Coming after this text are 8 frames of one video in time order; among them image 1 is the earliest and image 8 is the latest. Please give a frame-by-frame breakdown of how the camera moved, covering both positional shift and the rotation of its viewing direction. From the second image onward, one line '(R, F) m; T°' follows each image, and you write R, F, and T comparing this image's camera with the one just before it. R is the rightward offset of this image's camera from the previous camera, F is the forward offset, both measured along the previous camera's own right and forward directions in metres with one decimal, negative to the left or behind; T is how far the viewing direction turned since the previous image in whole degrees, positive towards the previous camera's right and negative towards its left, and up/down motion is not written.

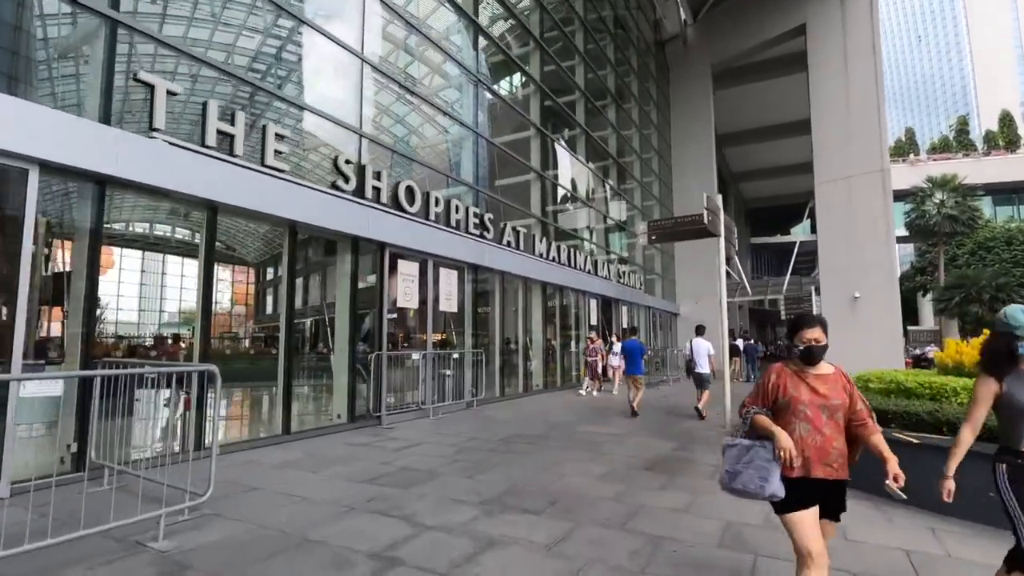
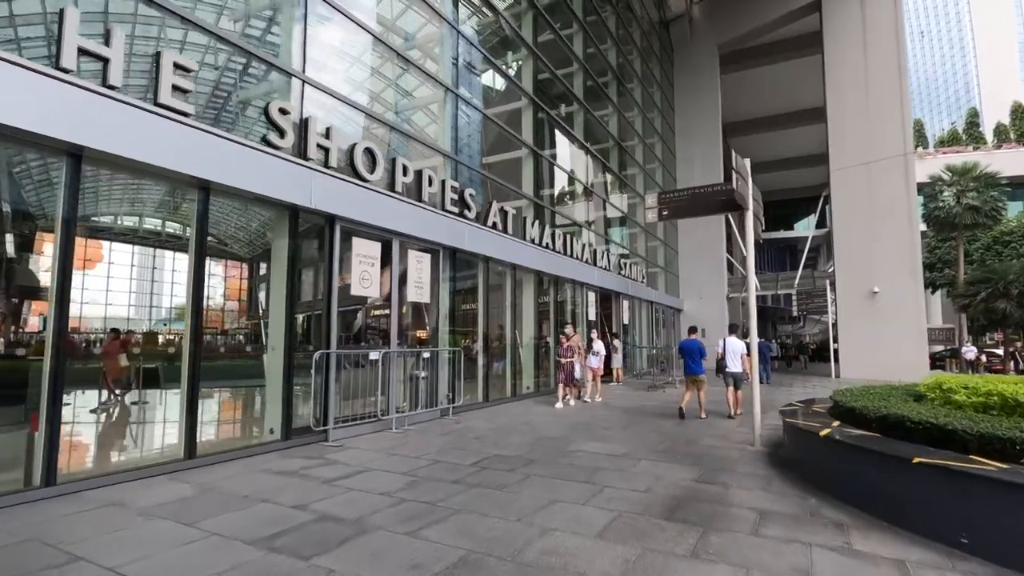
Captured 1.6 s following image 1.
(+0.3, +1.7) m; 0°
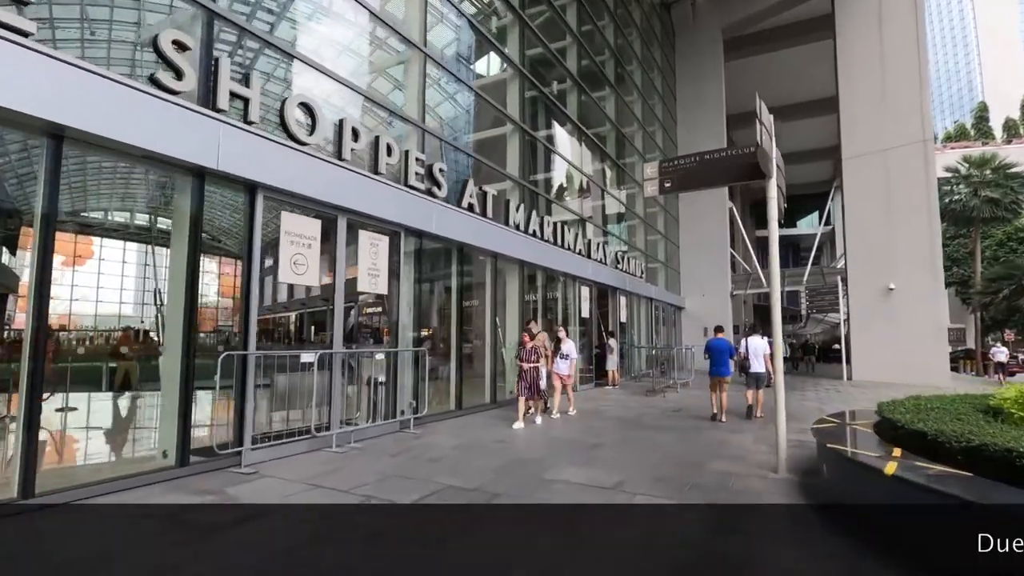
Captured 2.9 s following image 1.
(+0.4, +1.5) m; 0°
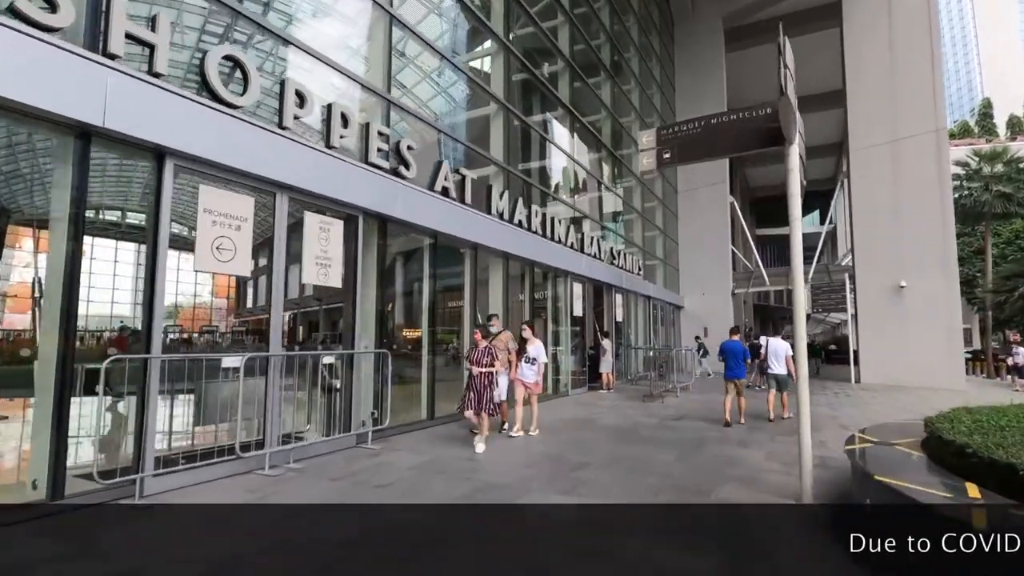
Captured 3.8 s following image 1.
(+0.3, +1.1) m; 0°
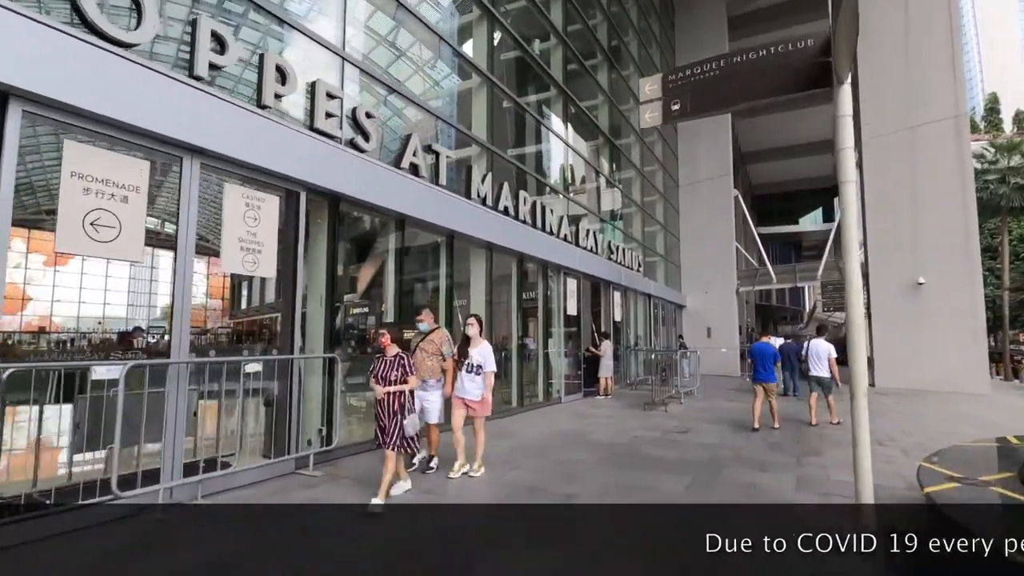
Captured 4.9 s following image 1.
(+0.3, +1.2) m; 0°
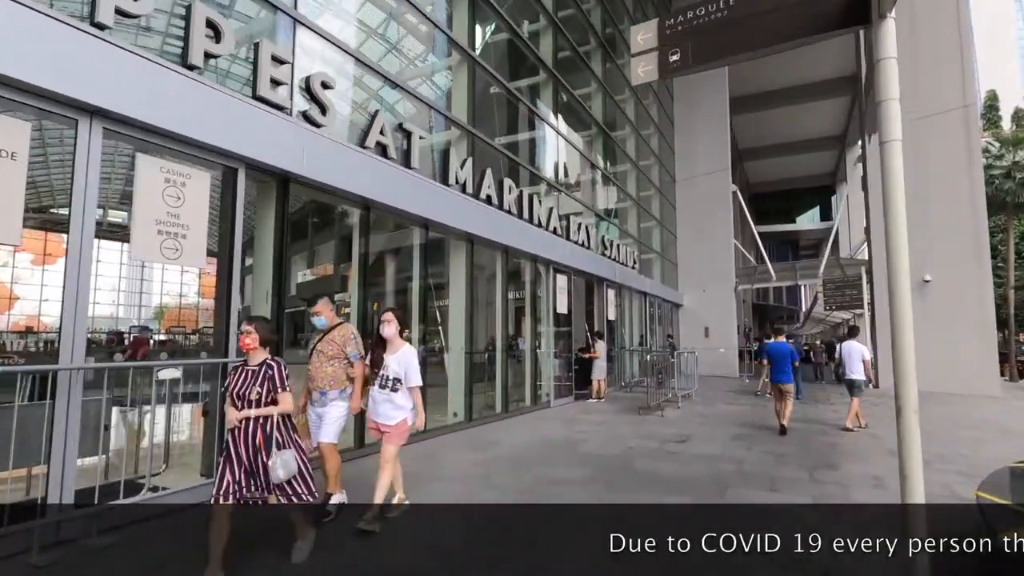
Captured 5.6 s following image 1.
(+0.2, +0.8) m; 0°
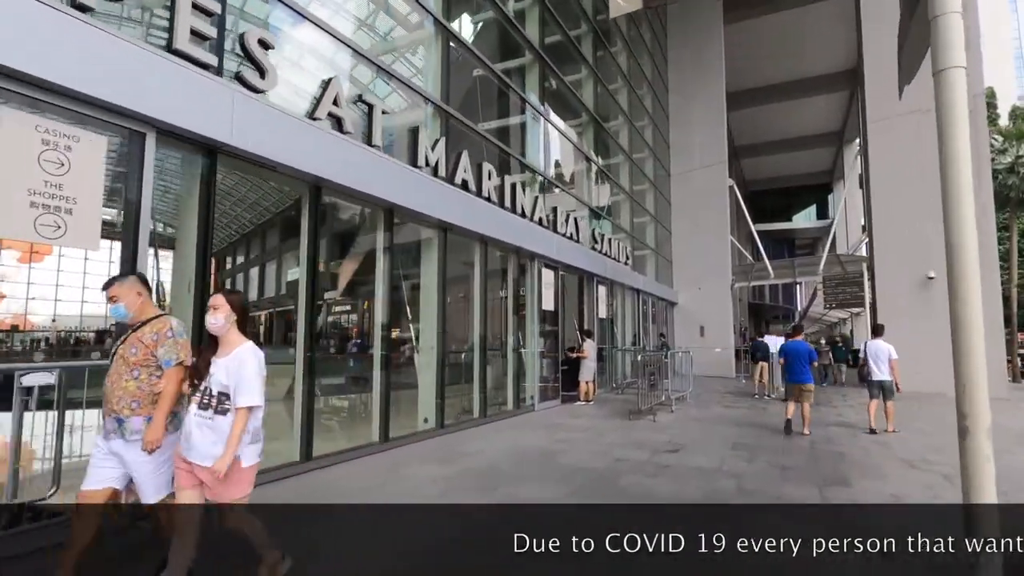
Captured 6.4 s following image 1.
(+0.3, +0.8) m; 0°
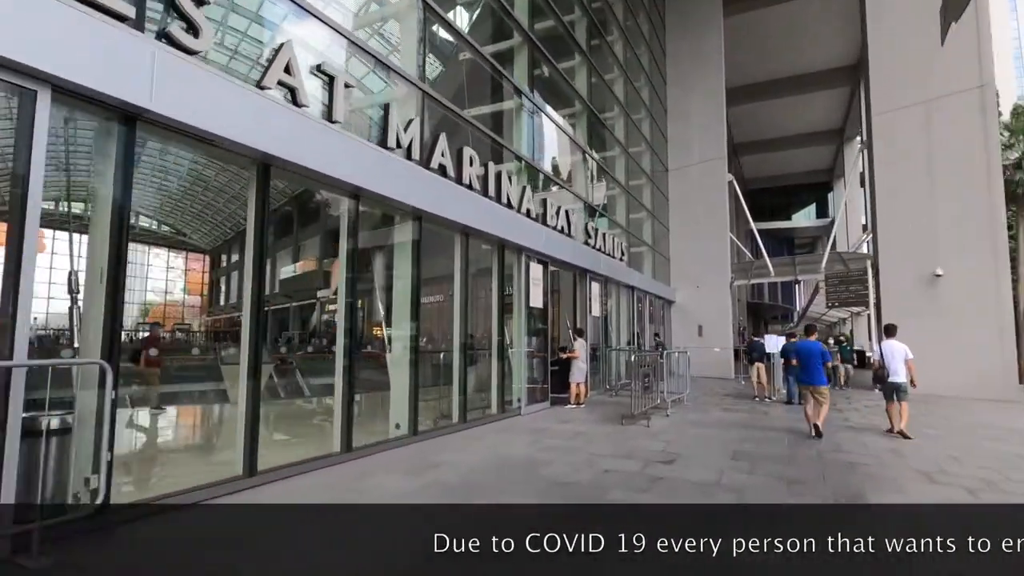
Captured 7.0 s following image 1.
(+0.3, +0.7) m; 0°
